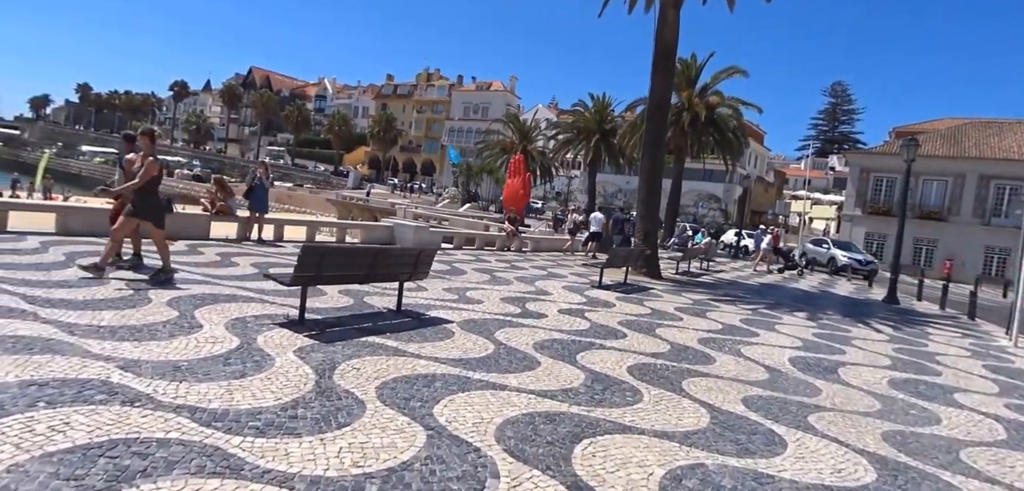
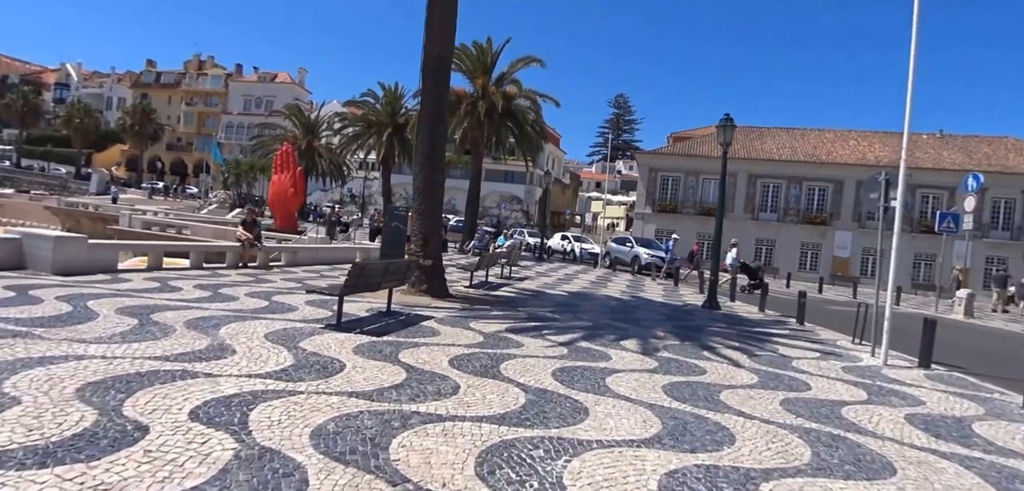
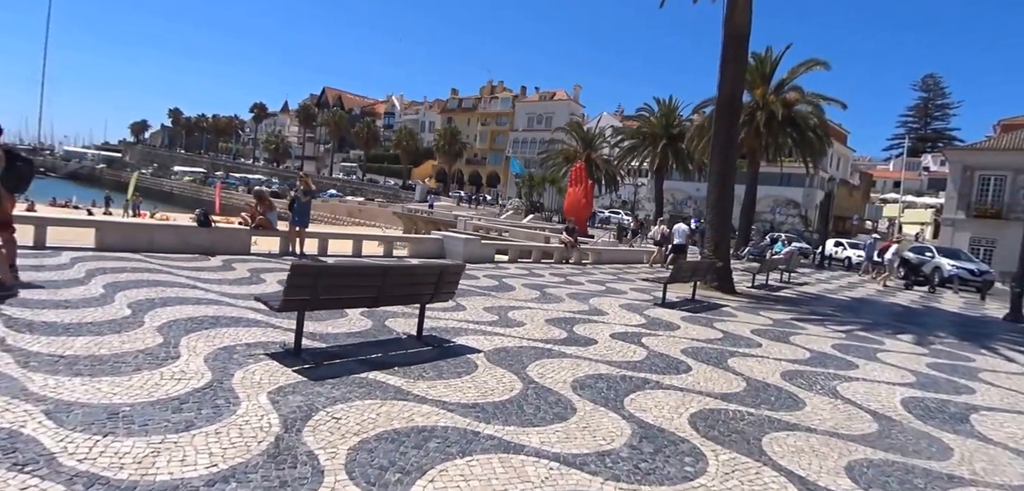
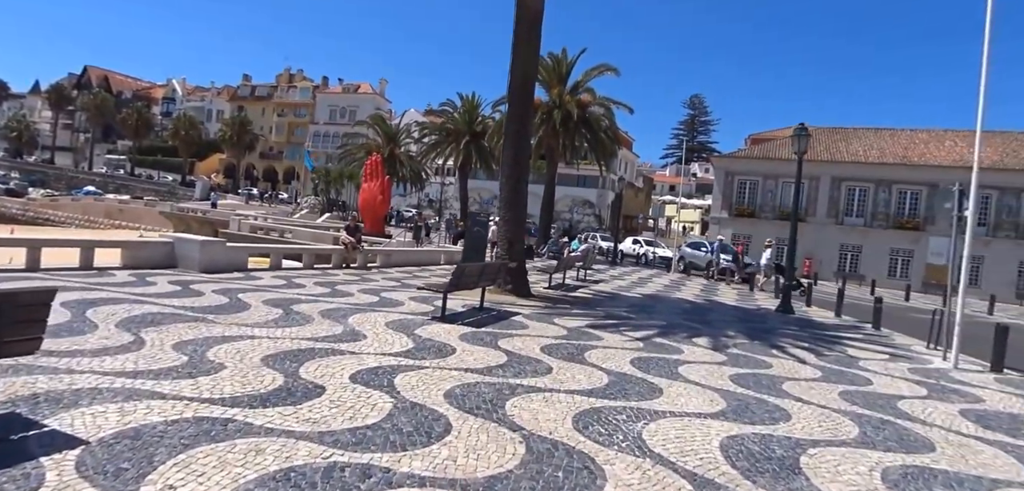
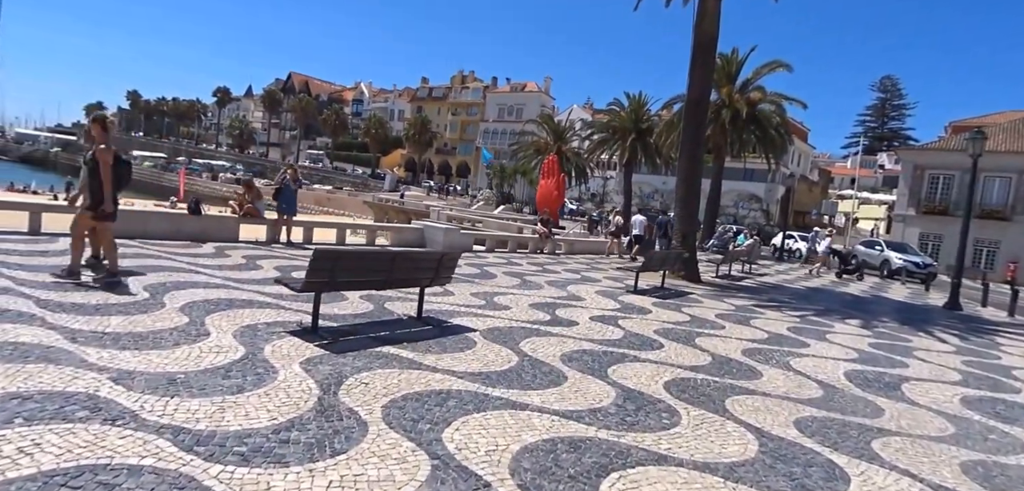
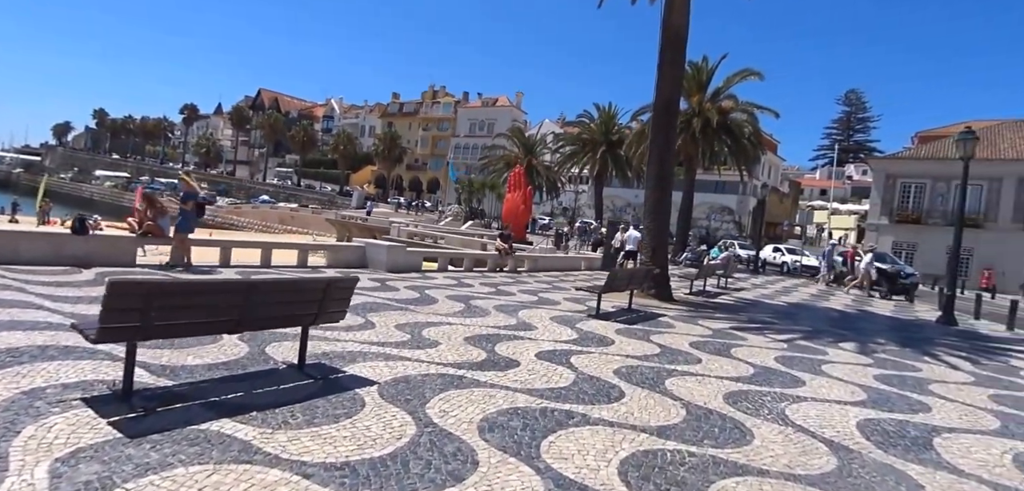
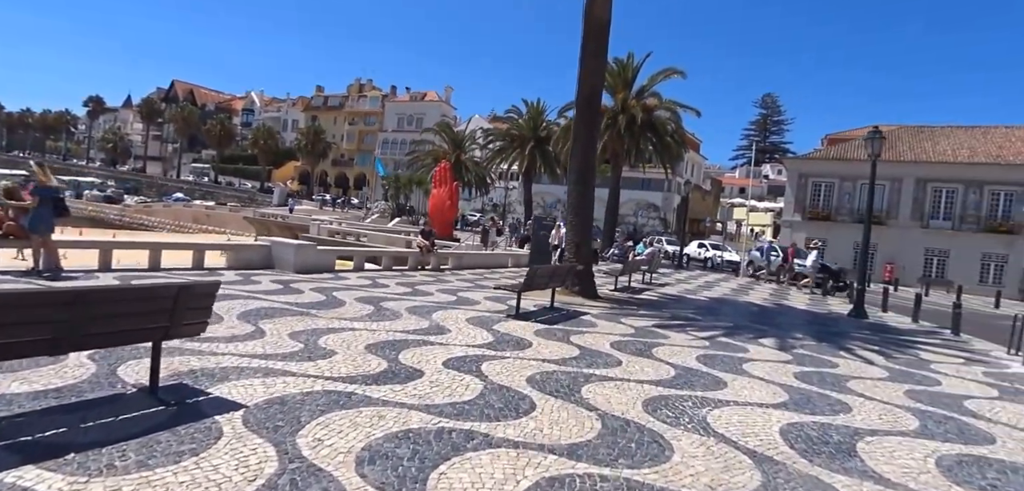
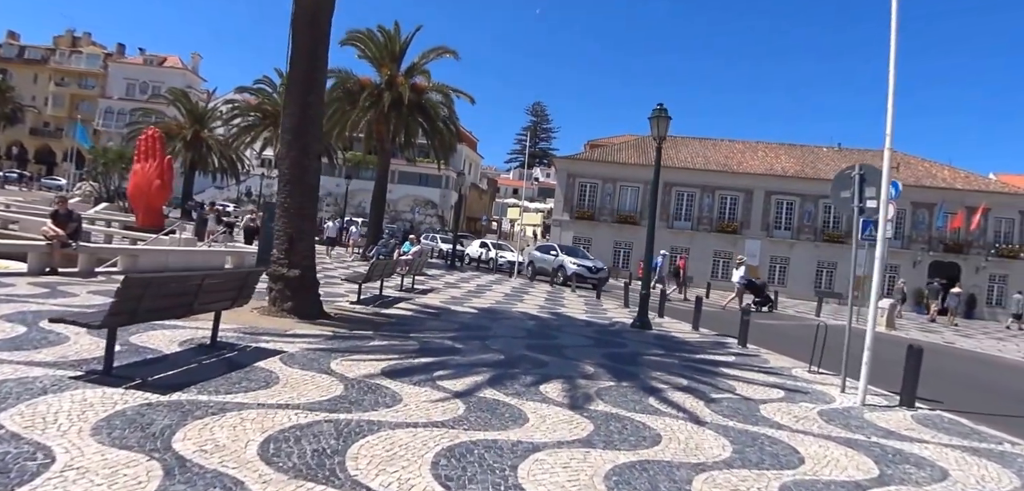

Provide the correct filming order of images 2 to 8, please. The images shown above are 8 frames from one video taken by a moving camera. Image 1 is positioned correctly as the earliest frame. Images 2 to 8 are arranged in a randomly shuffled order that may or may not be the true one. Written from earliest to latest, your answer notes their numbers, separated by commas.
5, 3, 6, 7, 4, 2, 8
